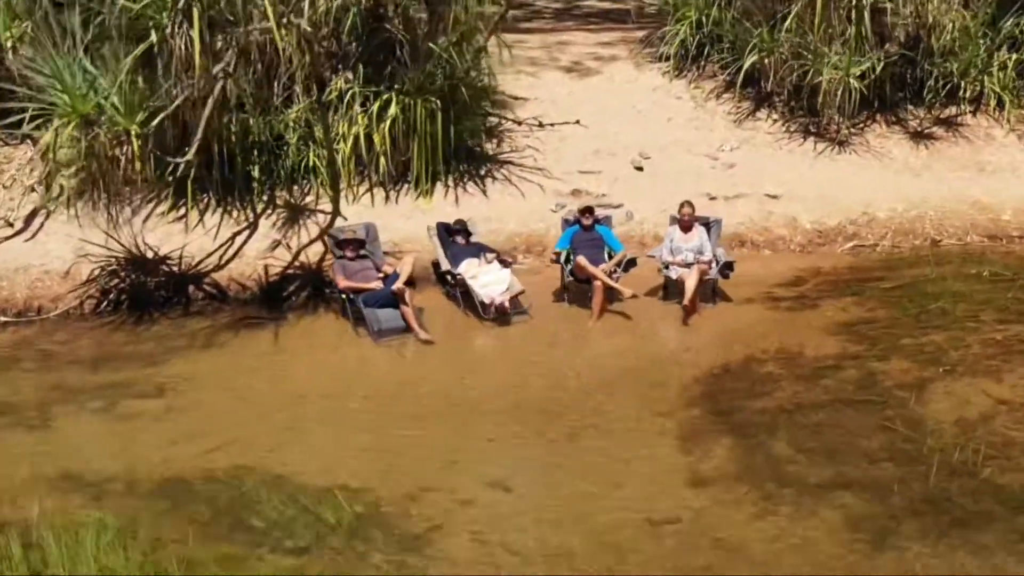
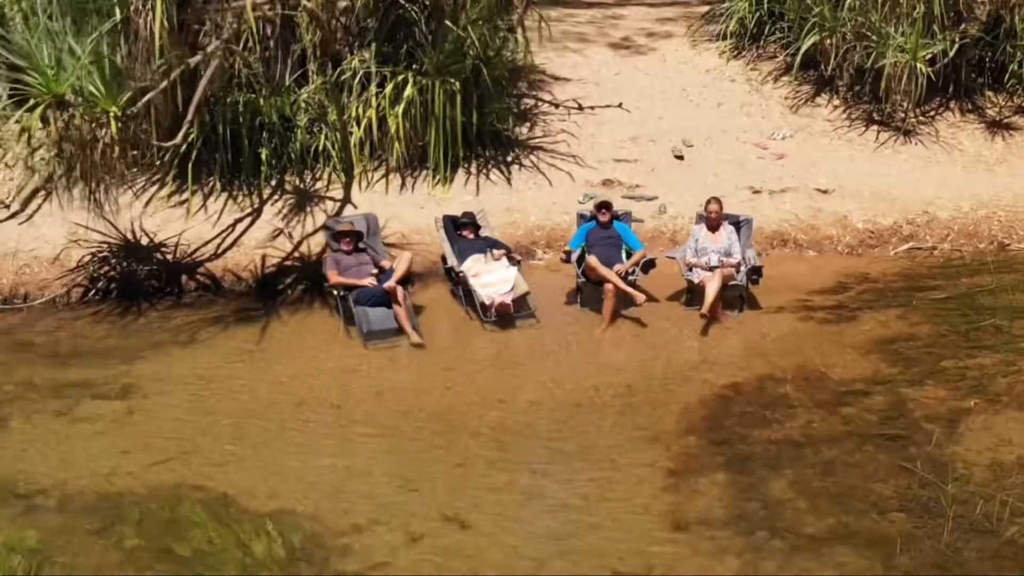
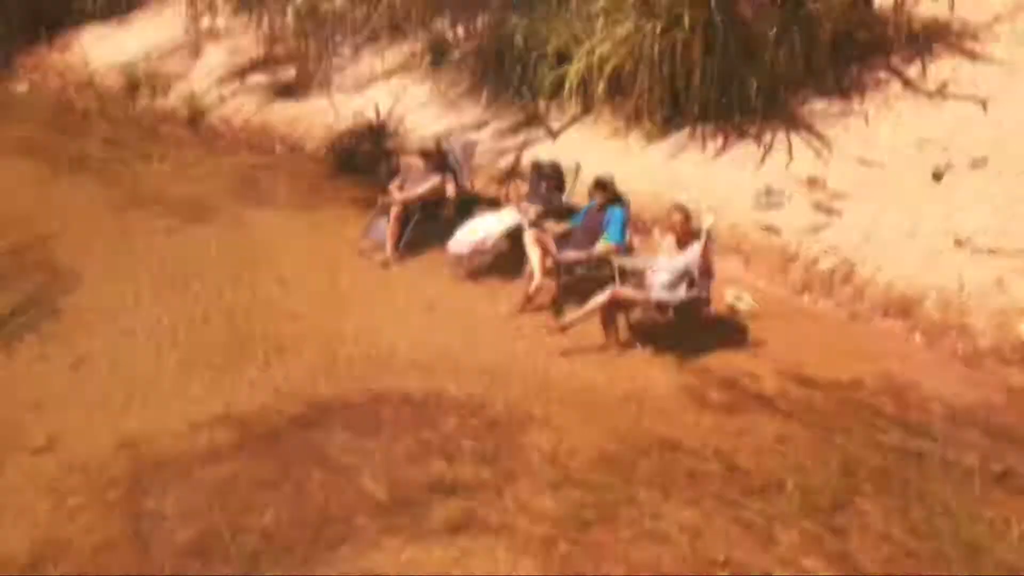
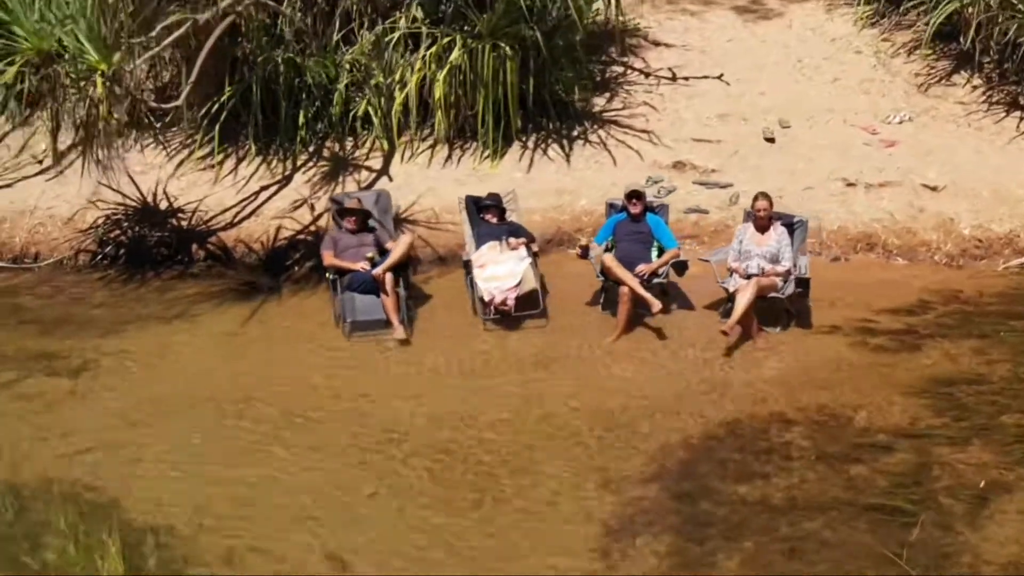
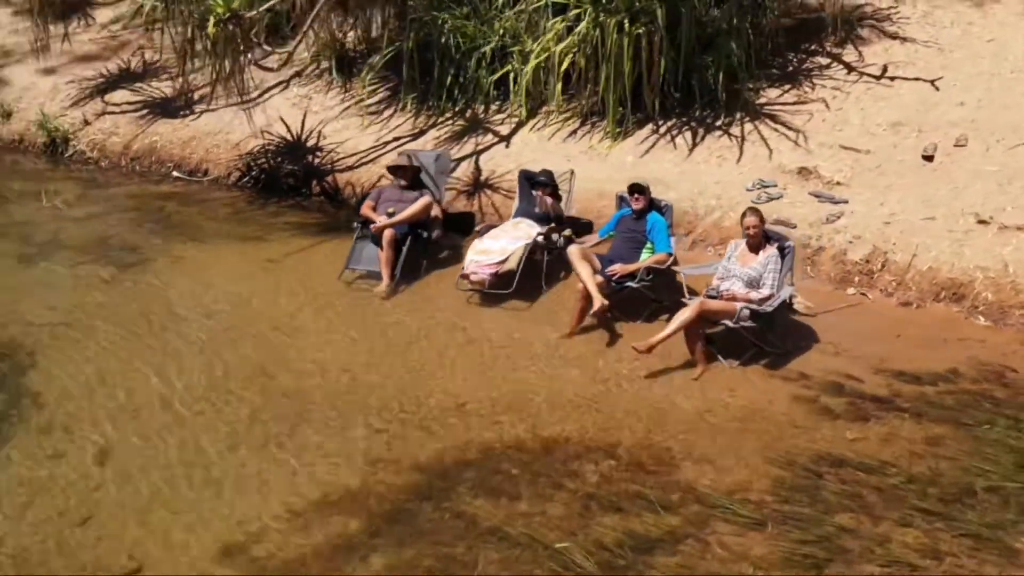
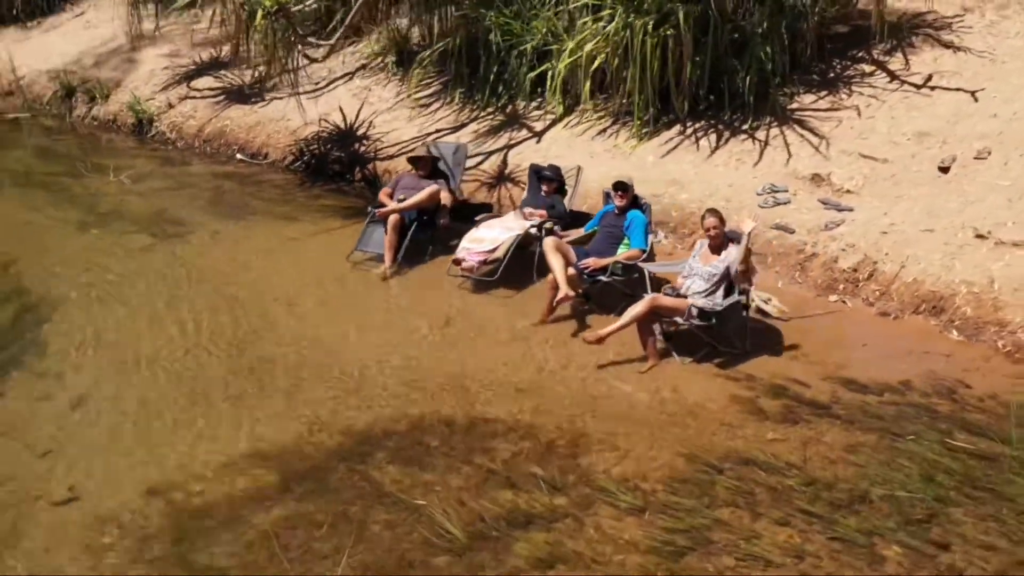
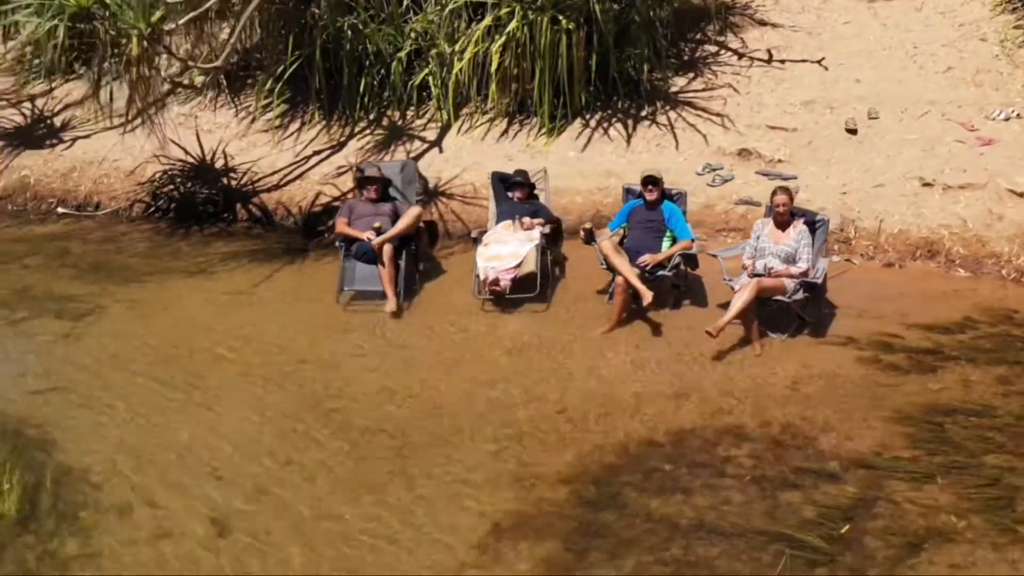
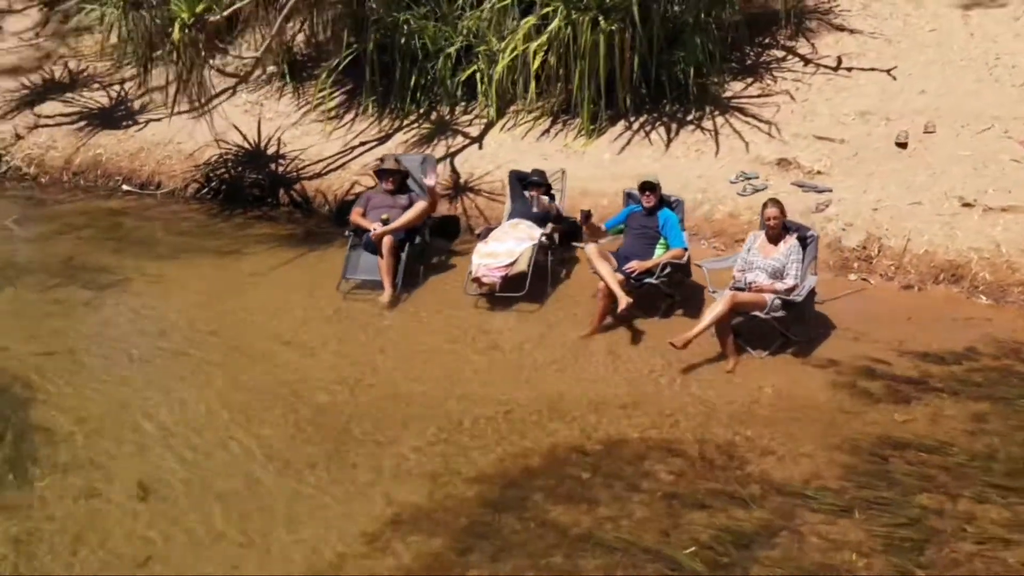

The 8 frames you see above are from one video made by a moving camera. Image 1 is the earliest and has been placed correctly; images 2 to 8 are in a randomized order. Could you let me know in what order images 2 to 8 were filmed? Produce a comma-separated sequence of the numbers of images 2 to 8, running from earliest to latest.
2, 4, 7, 8, 5, 6, 3
